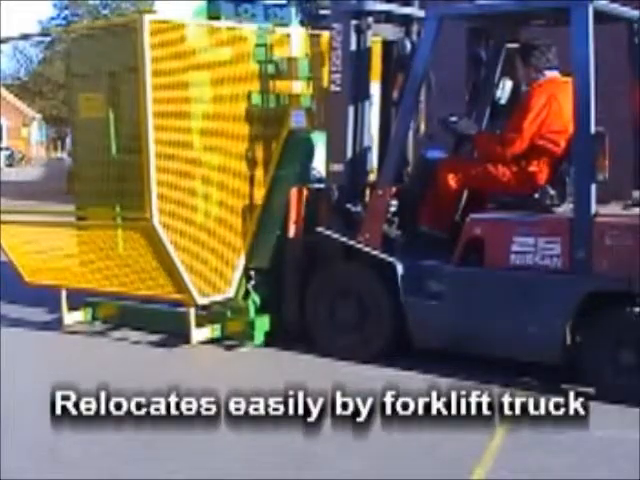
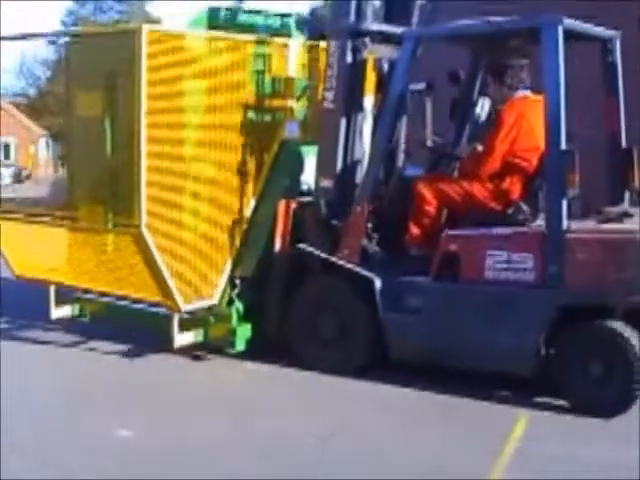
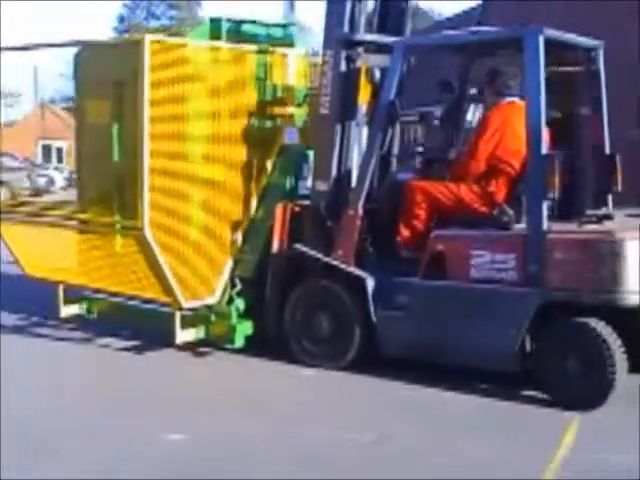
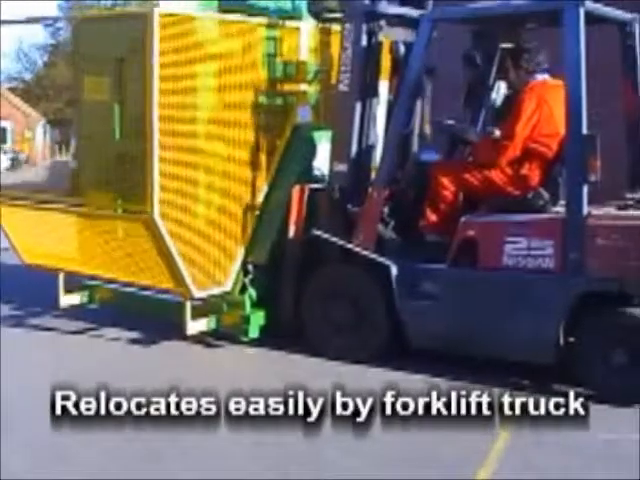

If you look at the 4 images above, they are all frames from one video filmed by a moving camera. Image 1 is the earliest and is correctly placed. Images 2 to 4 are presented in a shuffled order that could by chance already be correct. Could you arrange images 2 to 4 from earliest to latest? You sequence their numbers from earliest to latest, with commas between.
4, 2, 3
